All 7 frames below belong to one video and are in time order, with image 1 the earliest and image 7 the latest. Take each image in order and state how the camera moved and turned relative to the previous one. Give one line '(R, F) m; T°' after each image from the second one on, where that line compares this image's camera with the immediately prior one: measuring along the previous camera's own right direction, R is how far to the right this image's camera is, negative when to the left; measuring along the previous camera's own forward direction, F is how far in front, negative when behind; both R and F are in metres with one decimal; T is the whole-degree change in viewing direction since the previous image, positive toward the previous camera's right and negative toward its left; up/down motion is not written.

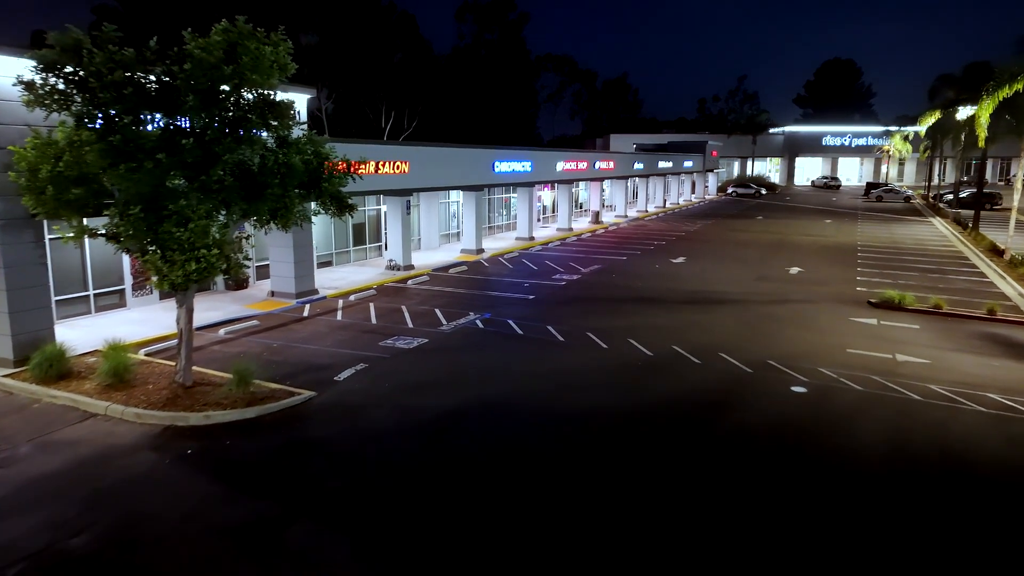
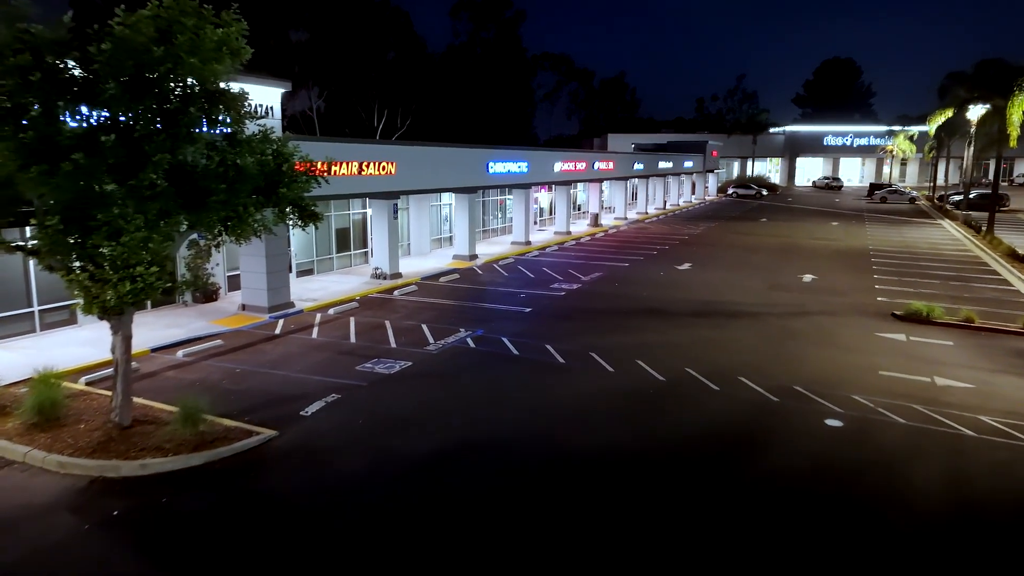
(0.0, +1.7) m; 0°
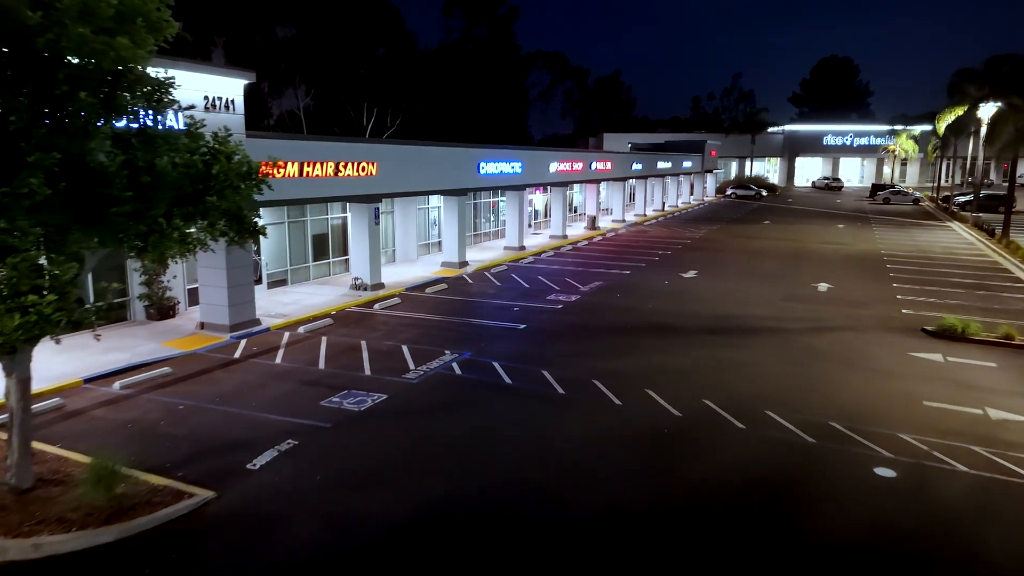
(+0.1, +1.9) m; 0°
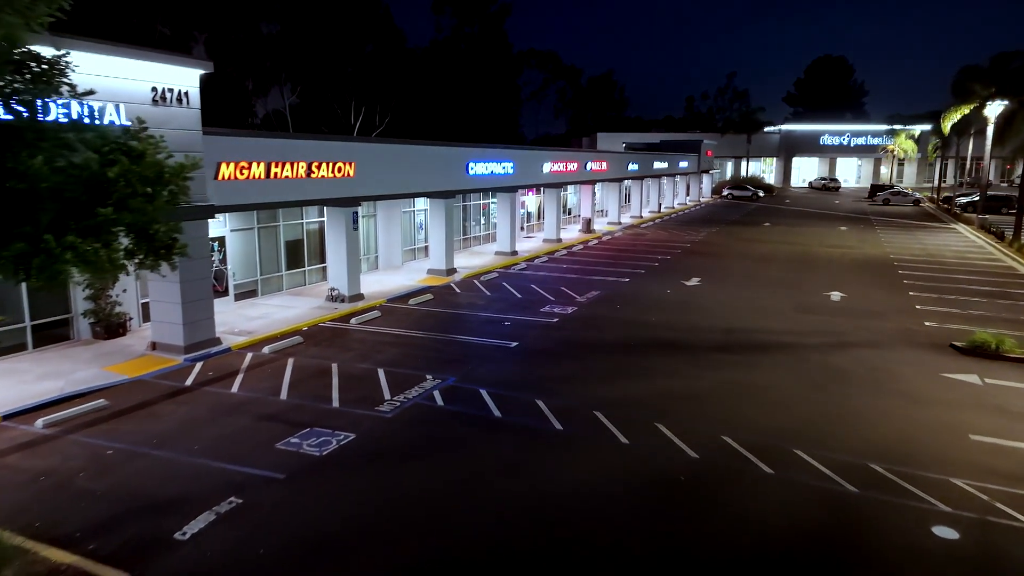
(+0.1, +1.7) m; +1°
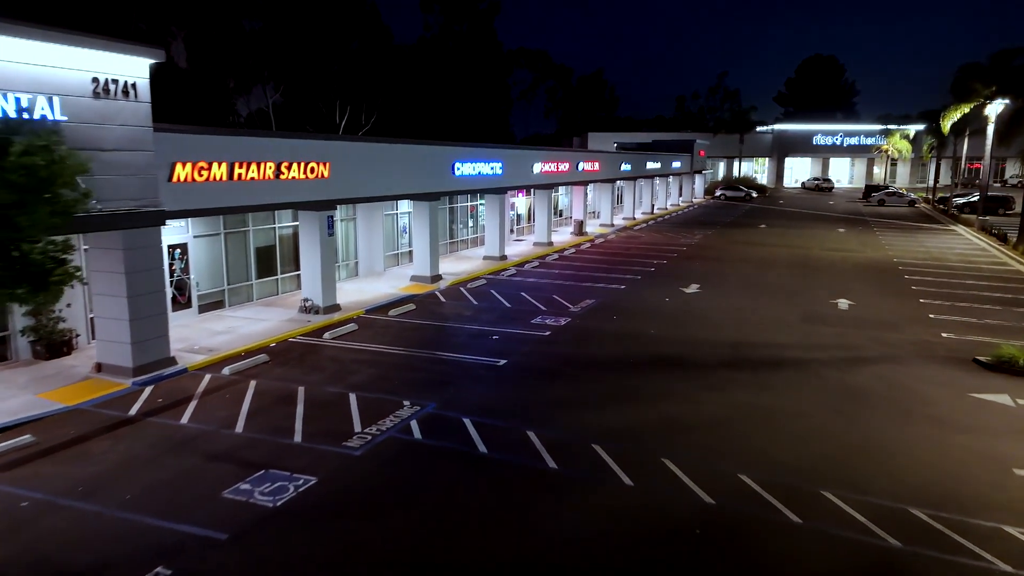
(0.0, +1.4) m; +1°
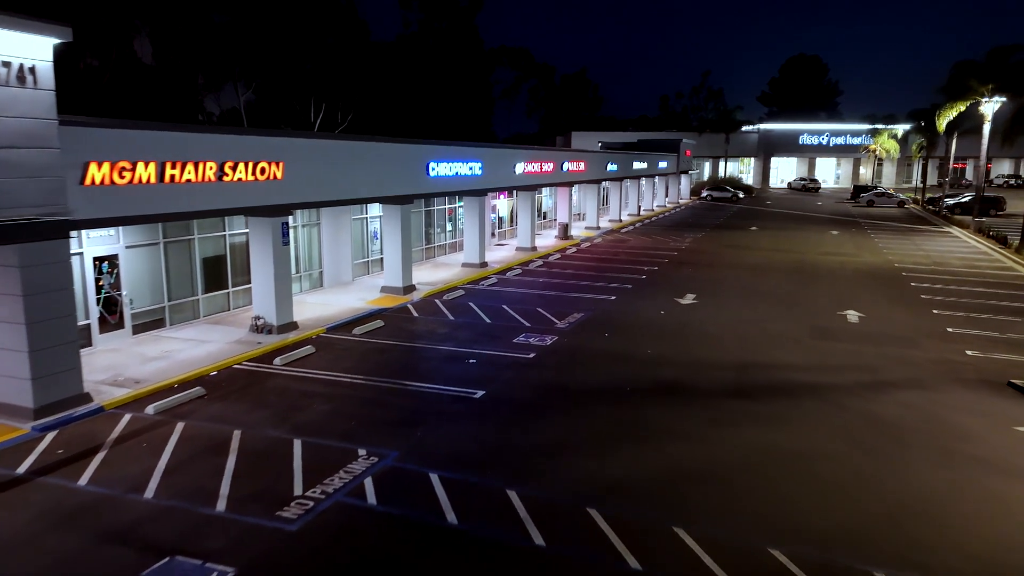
(+0.1, +1.9) m; +1°
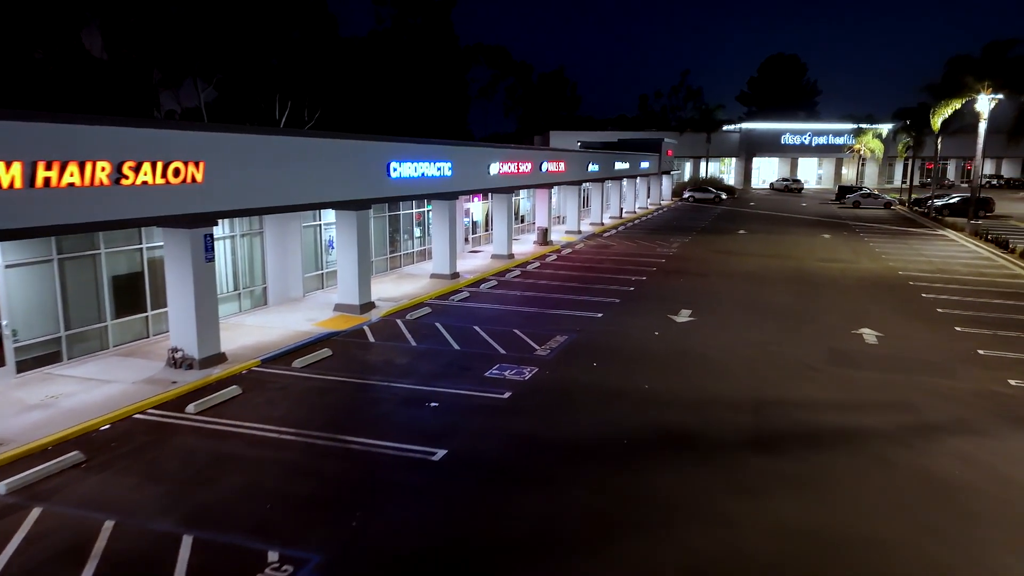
(+0.1, +2.5) m; +2°
